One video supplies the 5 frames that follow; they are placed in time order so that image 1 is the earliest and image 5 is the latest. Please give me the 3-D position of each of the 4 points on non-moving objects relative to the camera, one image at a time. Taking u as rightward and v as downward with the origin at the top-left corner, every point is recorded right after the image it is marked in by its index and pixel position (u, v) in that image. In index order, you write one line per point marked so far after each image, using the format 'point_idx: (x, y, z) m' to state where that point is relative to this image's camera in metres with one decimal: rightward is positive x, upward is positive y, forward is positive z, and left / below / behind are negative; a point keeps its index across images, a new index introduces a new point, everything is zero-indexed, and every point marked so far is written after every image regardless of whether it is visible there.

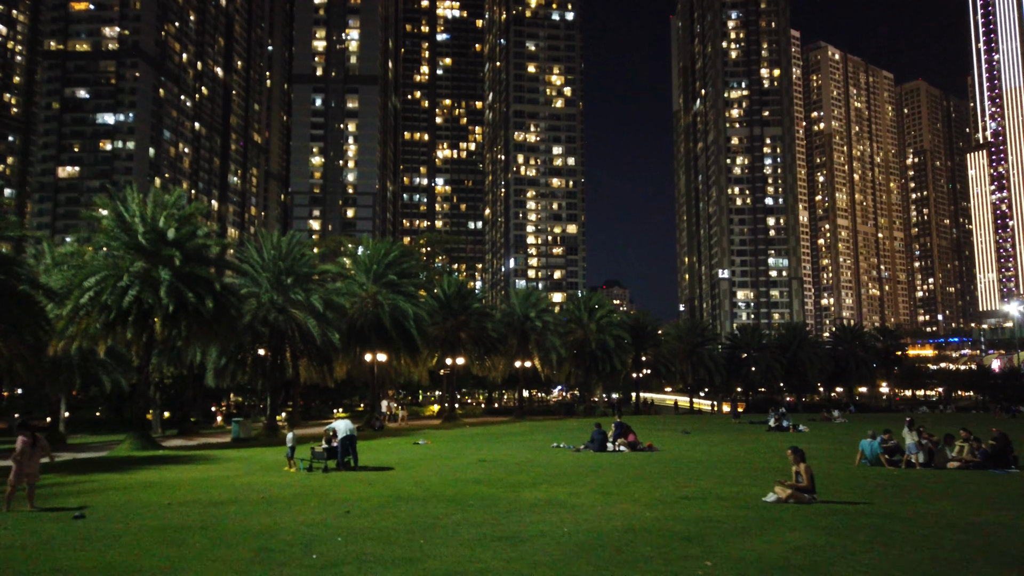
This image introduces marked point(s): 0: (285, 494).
0: (-4.3, -3.9, +14.3) m
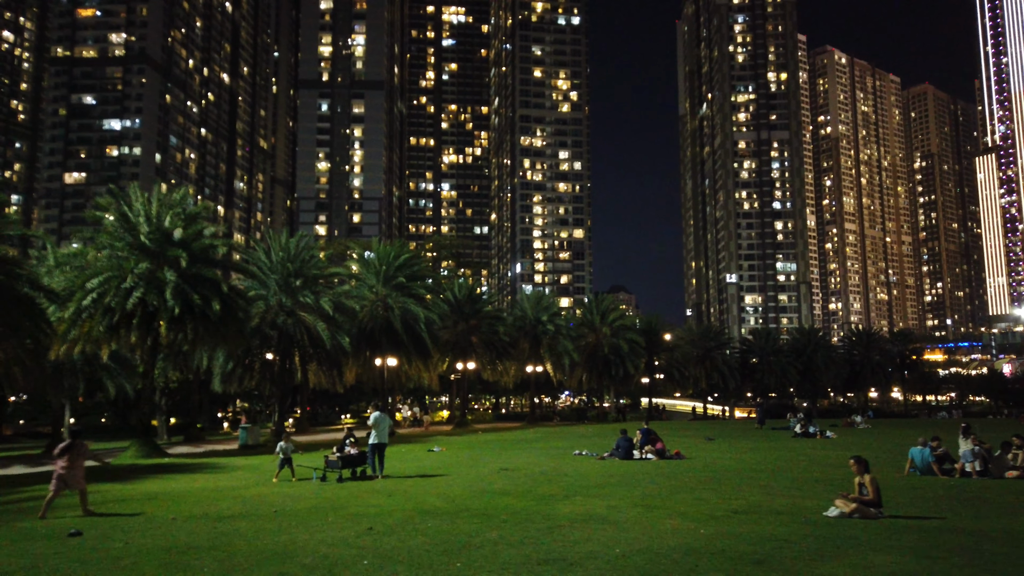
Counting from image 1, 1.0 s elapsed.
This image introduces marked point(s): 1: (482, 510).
0: (-3.7, -3.9, +13.2) m
1: (-0.5, -3.7, +12.7) m
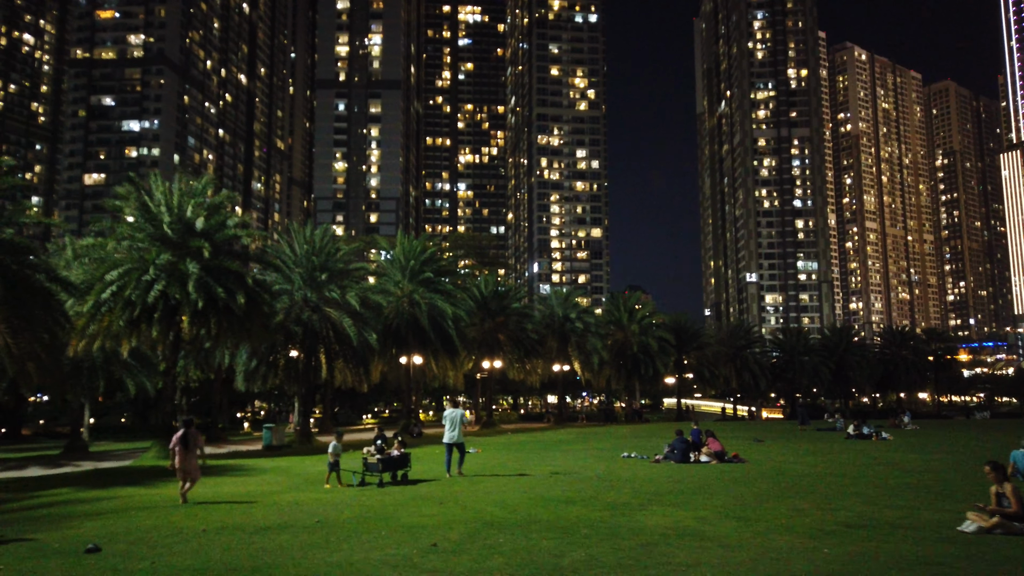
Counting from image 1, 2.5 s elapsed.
0: (-2.6, -3.6, +11.7) m
1: (+0.6, -3.4, +11.1) m
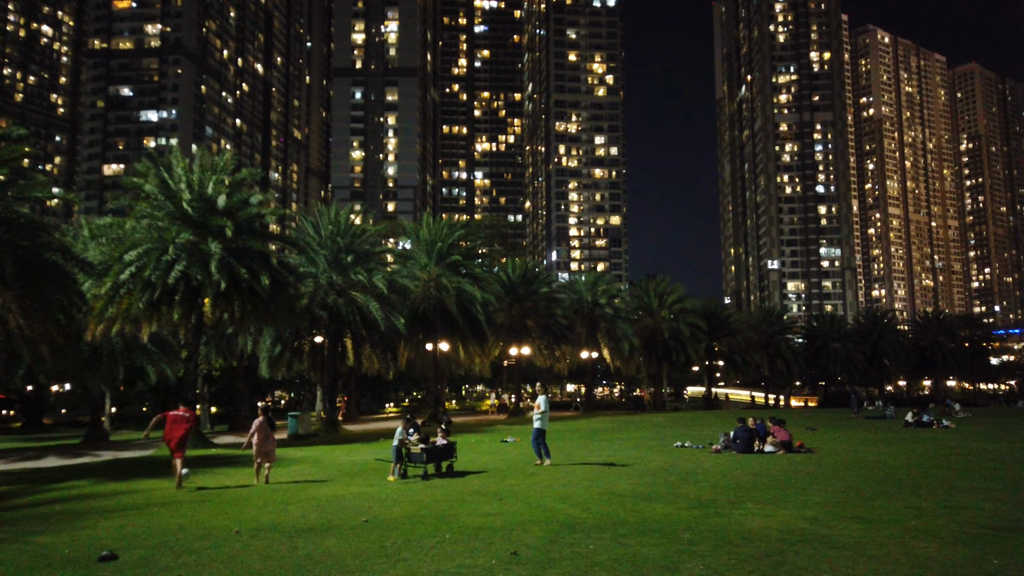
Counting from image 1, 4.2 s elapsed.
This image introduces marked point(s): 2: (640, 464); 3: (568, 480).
0: (-1.5, -3.1, +10.1) m
1: (+1.6, -2.9, +9.5) m
2: (+2.9, -3.9, +16.8) m
3: (+1.0, -3.6, +14.0) m
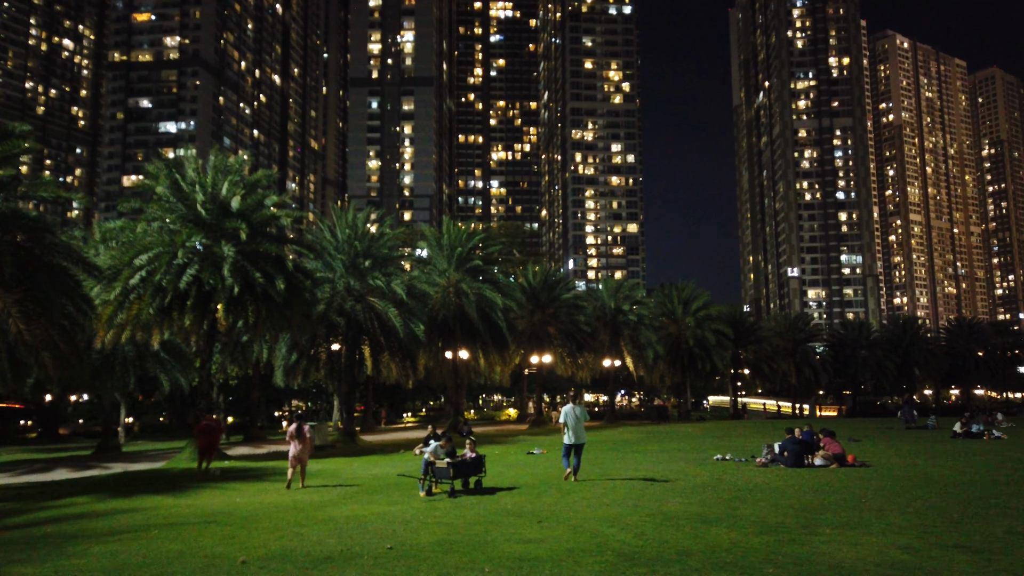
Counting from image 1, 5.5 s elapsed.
0: (-1.0, -3.0, +8.9) m
1: (+2.2, -2.9, +8.1) m
2: (+3.5, -3.9, +15.5) m
3: (+1.6, -3.5, +12.7) m
